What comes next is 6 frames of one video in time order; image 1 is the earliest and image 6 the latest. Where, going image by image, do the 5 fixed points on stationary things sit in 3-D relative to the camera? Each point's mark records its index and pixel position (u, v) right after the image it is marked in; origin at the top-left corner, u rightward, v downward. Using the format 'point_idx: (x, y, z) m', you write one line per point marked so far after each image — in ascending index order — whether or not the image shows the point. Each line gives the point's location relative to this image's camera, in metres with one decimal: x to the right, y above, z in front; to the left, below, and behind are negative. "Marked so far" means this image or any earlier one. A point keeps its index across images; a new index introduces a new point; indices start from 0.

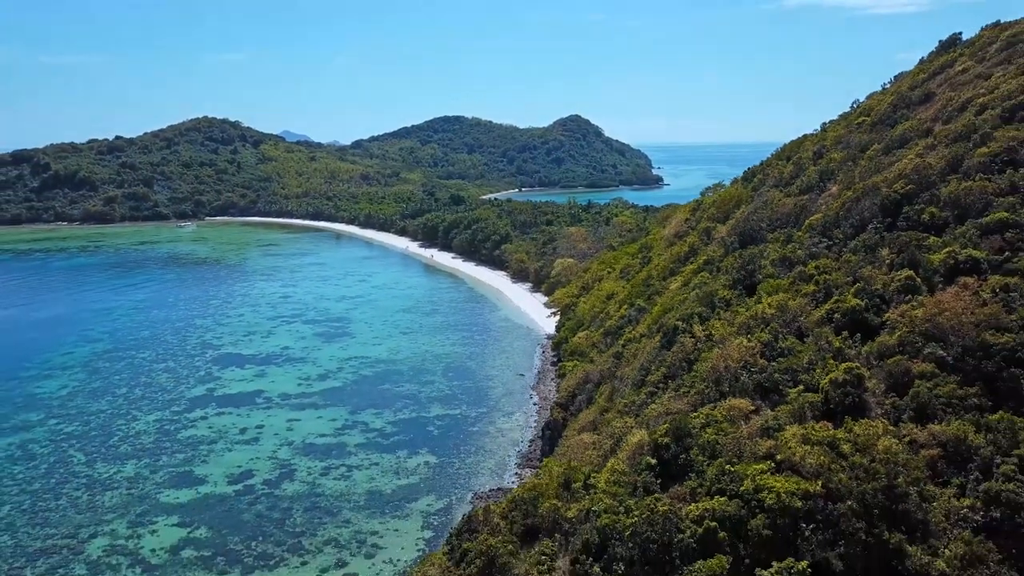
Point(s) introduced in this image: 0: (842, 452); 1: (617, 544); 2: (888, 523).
0: (+8.8, -4.2, +18.9) m
1: (+2.8, -6.5, +18.6) m
2: (+9.3, -5.7, +17.2) m
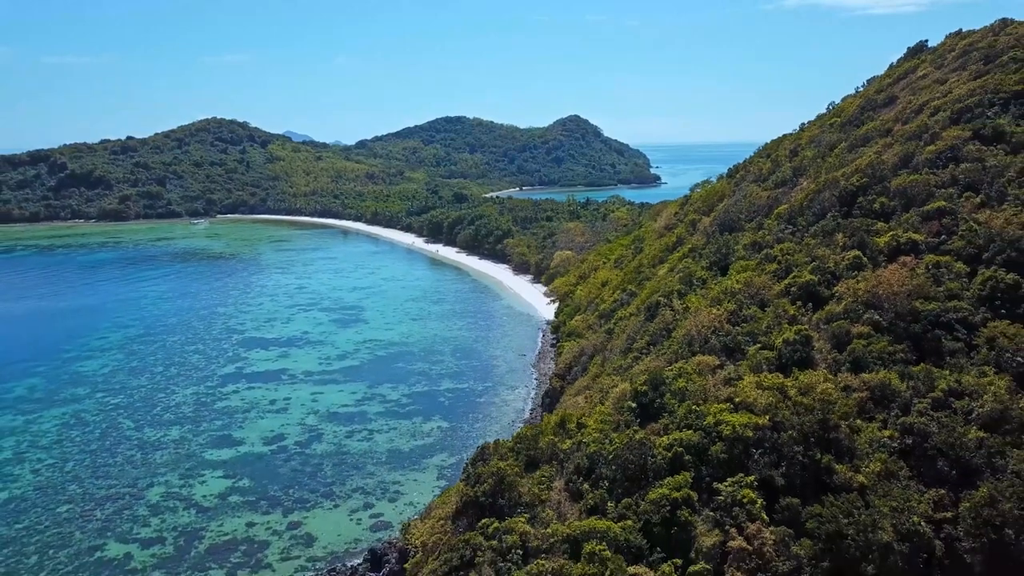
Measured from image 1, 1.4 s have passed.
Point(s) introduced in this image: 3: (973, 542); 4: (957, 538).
0: (+9.0, -3.3, +22.9) m
1: (+3.0, -5.7, +22.6) m
2: (+9.4, -4.8, +21.2) m
3: (+12.6, -6.9, +18.9) m
4: (+12.3, -6.9, +19.1) m
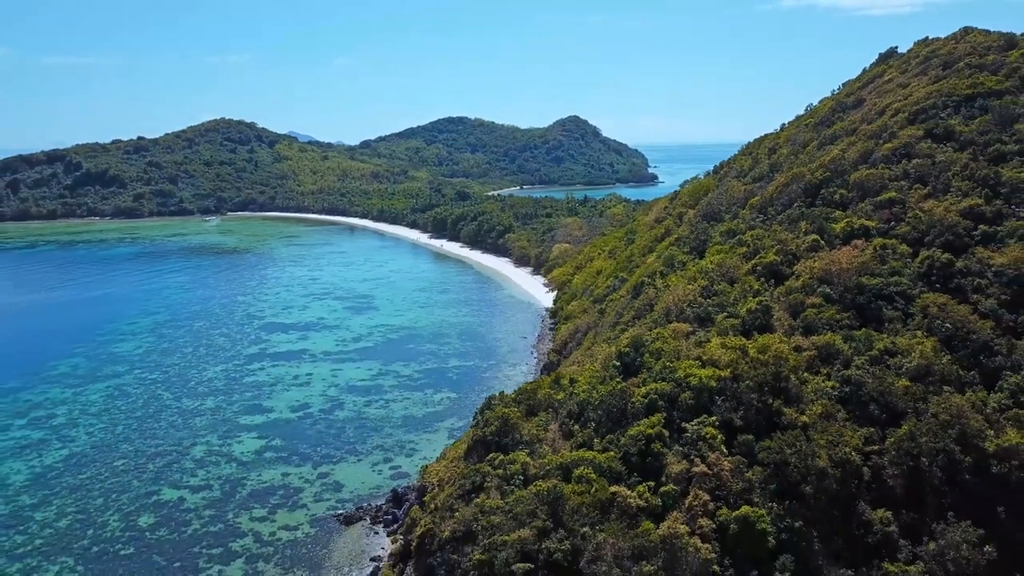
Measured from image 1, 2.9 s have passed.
0: (+9.1, -2.4, +26.9) m
1: (+3.1, -4.7, +26.7) m
2: (+9.5, -3.9, +25.2) m
3: (+12.7, -6.0, +23.0) m
4: (+12.4, -6.0, +23.2) m
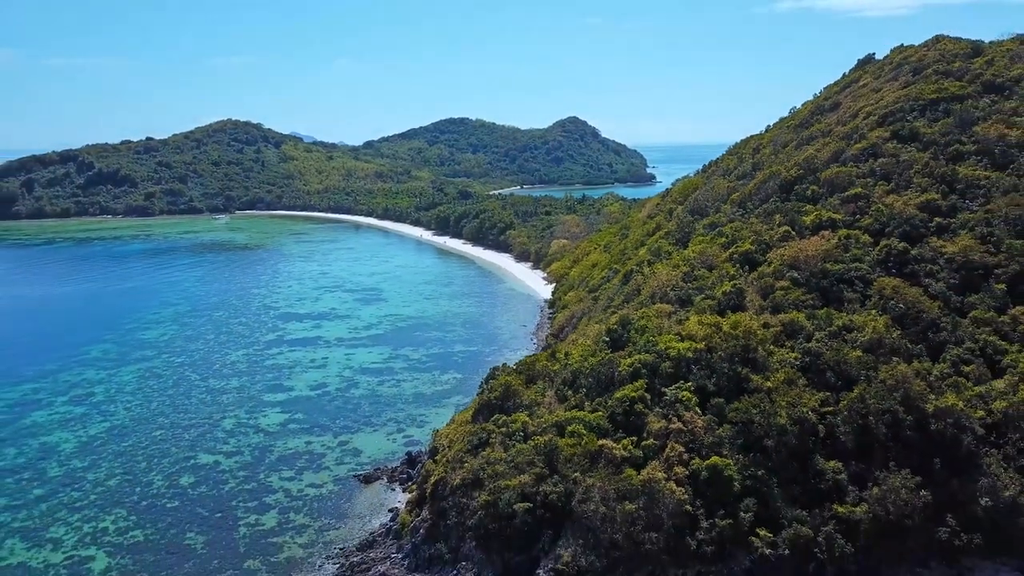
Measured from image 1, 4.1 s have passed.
0: (+9.1, -1.6, +30.4) m
1: (+3.1, -4.0, +30.2) m
2: (+9.6, -3.1, +28.7) m
3: (+12.8, -5.3, +26.5) m
4: (+12.5, -5.2, +26.7) m
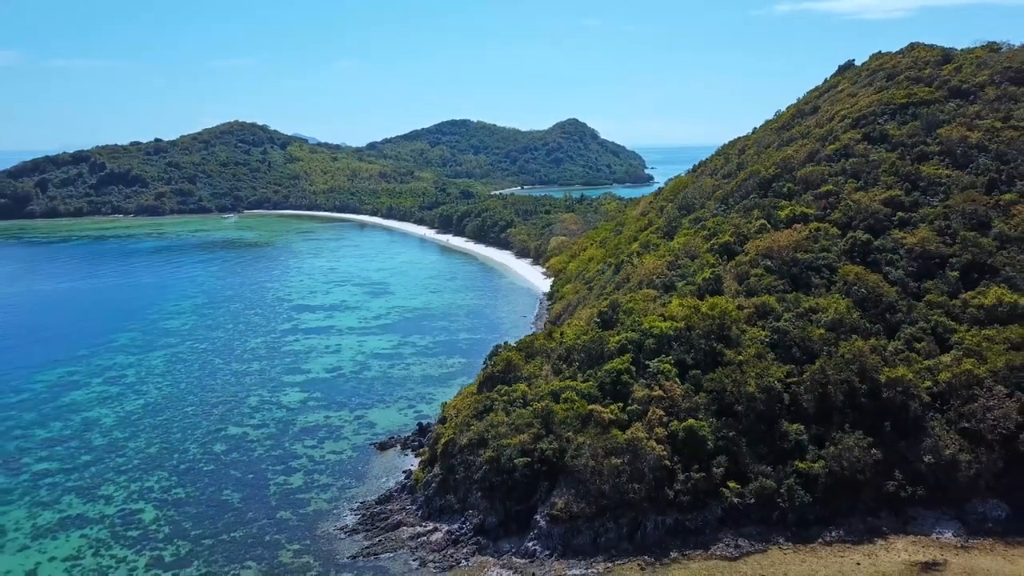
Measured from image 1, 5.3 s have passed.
0: (+9.2, -1.0, +34.0) m
1: (+3.2, -3.3, +33.7) m
2: (+9.6, -2.4, +32.2) m
3: (+12.8, -4.6, +30.0) m
4: (+12.5, -4.5, +30.2) m
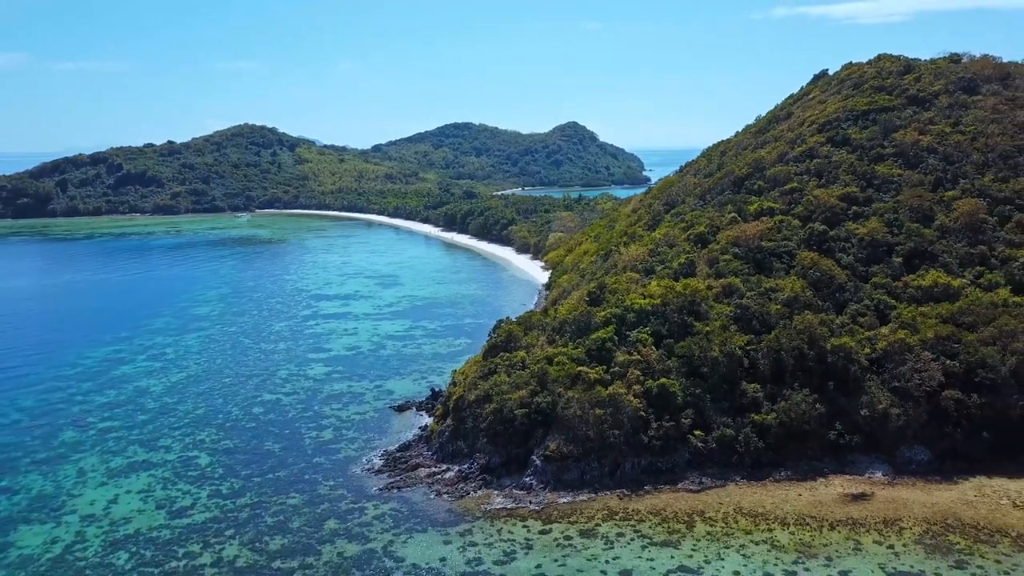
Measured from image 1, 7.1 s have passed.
0: (+9.2, 0.0, +39.3) m
1: (+3.2, -2.3, +39.0) m
2: (+9.7, -1.5, +37.6) m
3: (+12.8, -3.6, +35.3) m
4: (+12.5, -3.6, +35.5) m
